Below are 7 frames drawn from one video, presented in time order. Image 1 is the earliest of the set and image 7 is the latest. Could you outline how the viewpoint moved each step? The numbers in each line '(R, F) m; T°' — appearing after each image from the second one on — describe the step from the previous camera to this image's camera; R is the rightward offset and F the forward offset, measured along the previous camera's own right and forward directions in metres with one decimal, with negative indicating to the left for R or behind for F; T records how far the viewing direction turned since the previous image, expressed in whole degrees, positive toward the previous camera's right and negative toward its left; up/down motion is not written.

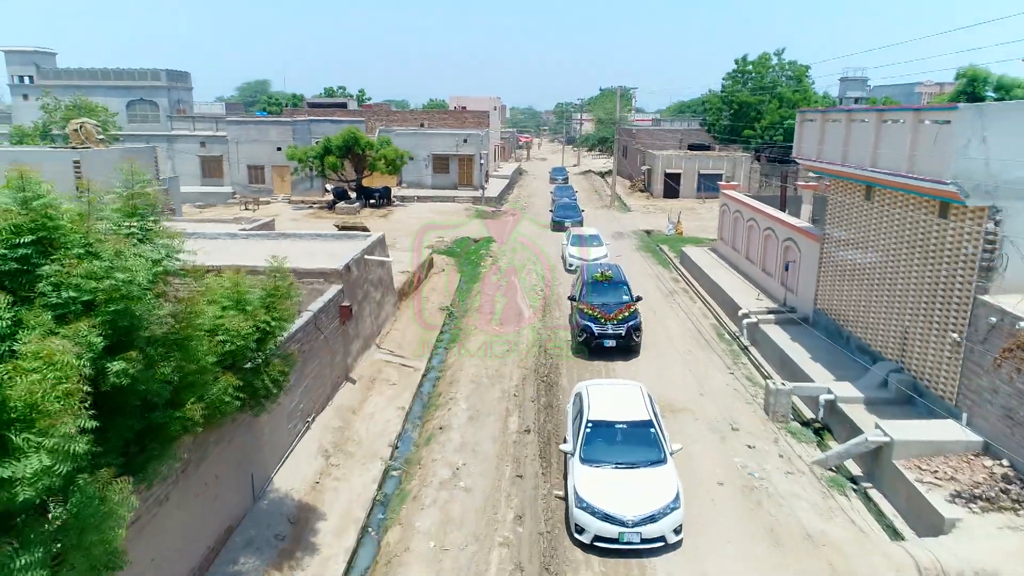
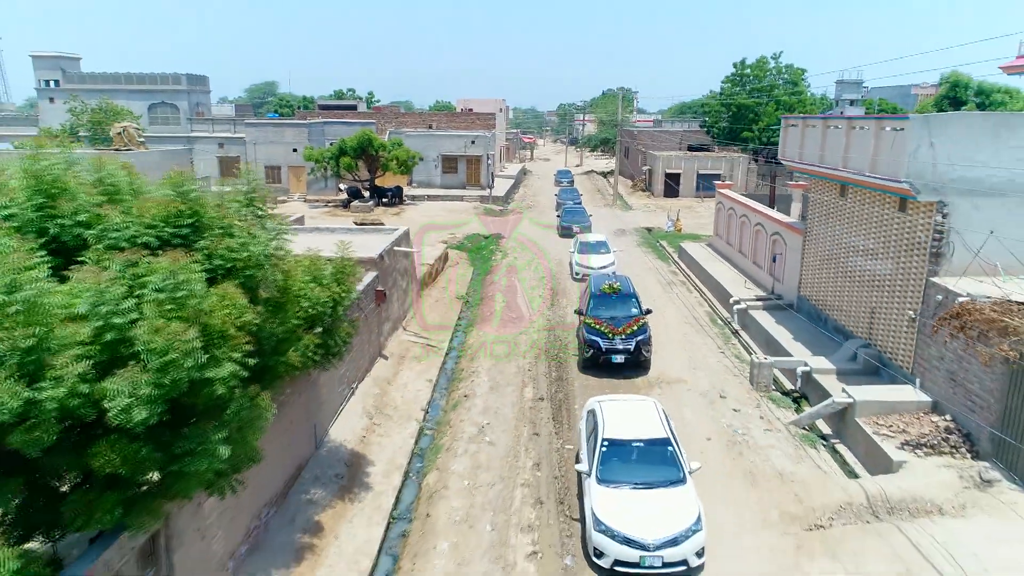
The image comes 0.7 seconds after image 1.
(-0.2, -1.7) m; 0°
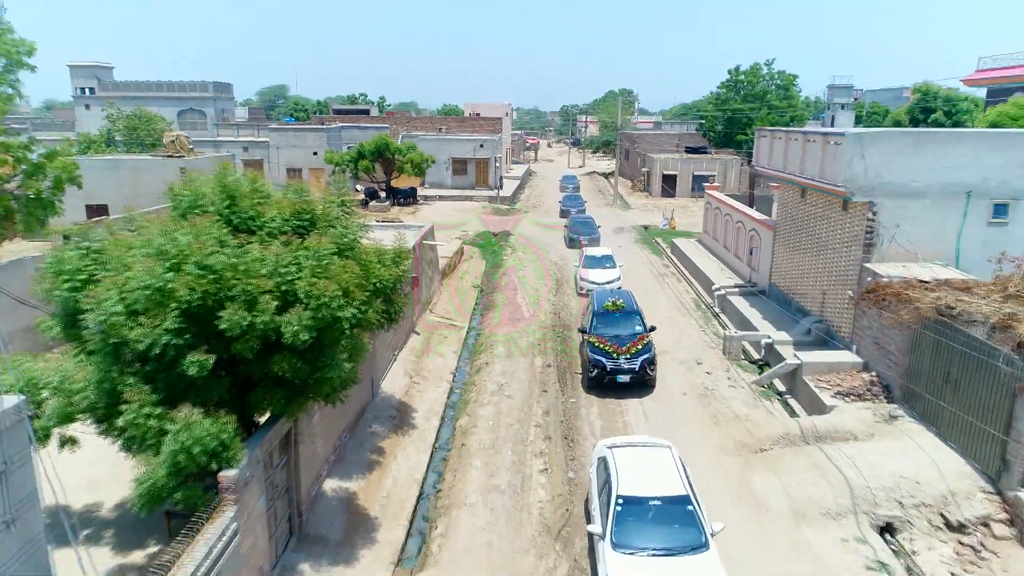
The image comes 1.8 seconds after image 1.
(-0.2, -2.8) m; 0°
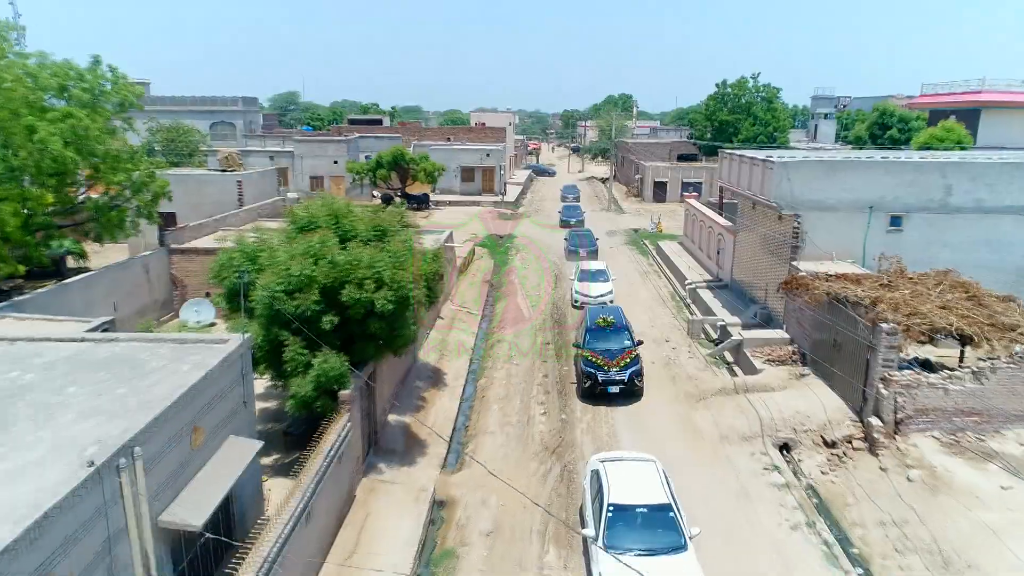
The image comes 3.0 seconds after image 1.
(-0.1, -4.2) m; 0°
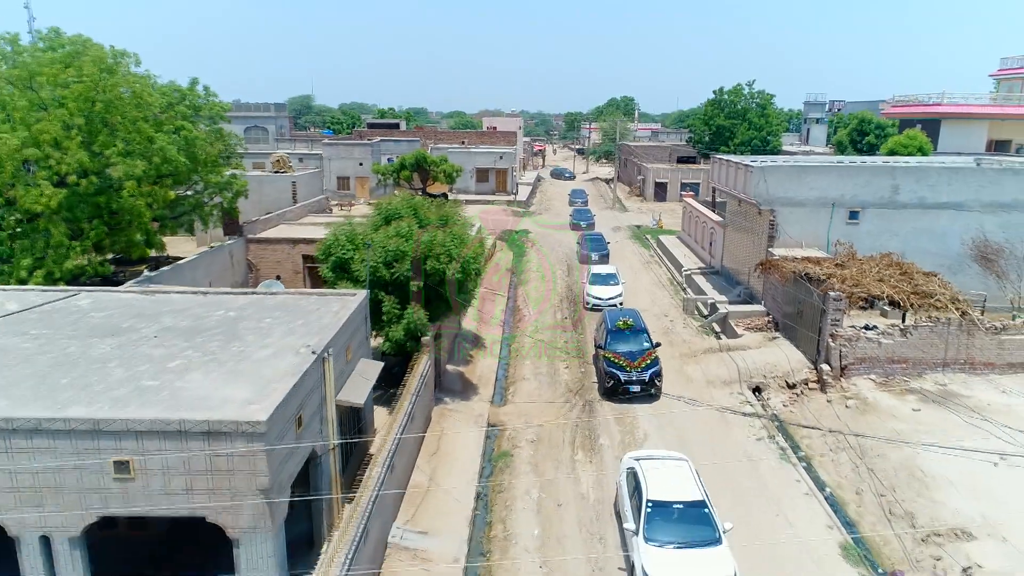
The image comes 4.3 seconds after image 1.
(-0.6, -3.9) m; 0°
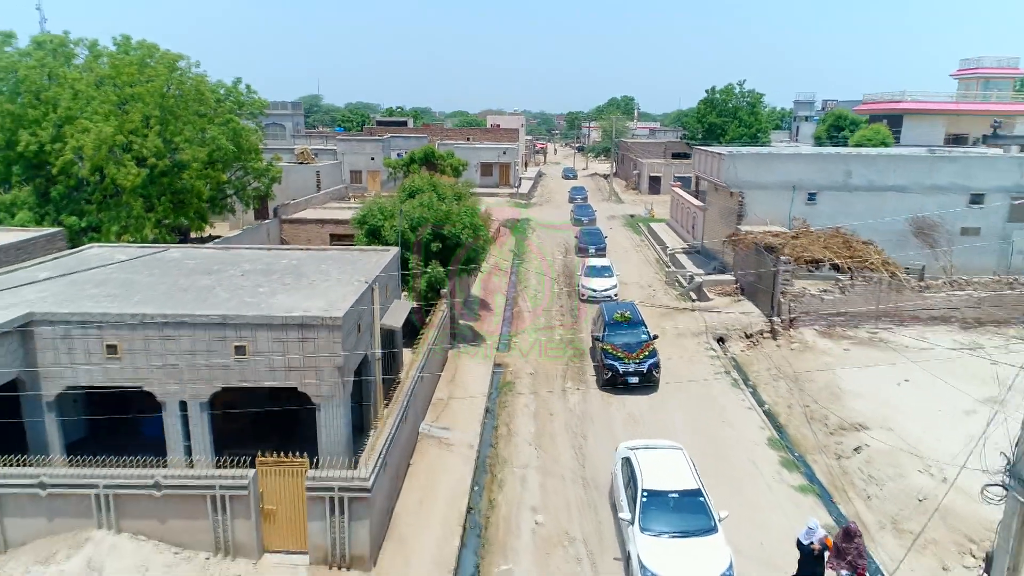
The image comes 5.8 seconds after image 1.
(0.0, -3.3) m; 0°
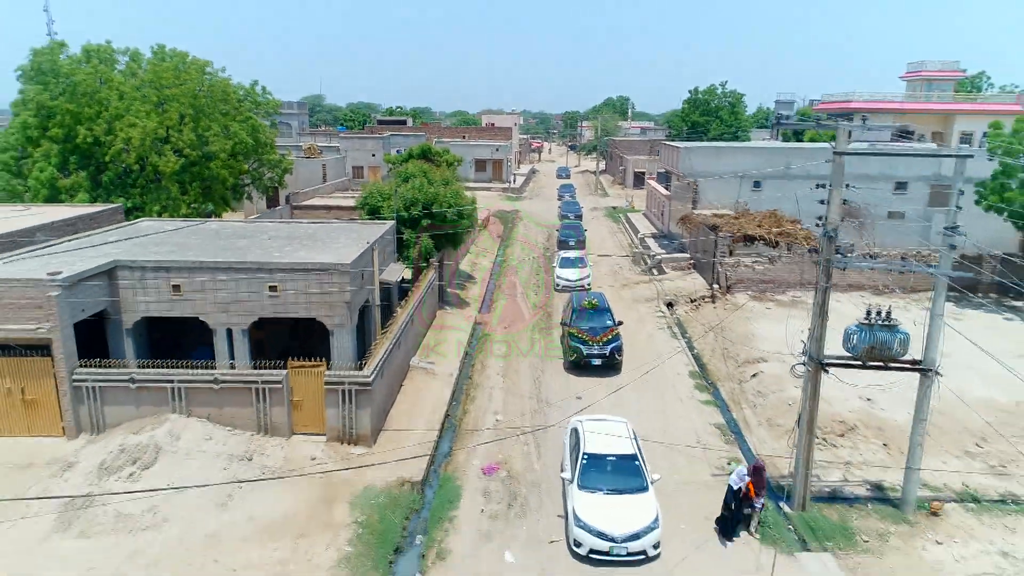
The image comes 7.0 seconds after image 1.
(+0.6, -3.7) m; 0°
